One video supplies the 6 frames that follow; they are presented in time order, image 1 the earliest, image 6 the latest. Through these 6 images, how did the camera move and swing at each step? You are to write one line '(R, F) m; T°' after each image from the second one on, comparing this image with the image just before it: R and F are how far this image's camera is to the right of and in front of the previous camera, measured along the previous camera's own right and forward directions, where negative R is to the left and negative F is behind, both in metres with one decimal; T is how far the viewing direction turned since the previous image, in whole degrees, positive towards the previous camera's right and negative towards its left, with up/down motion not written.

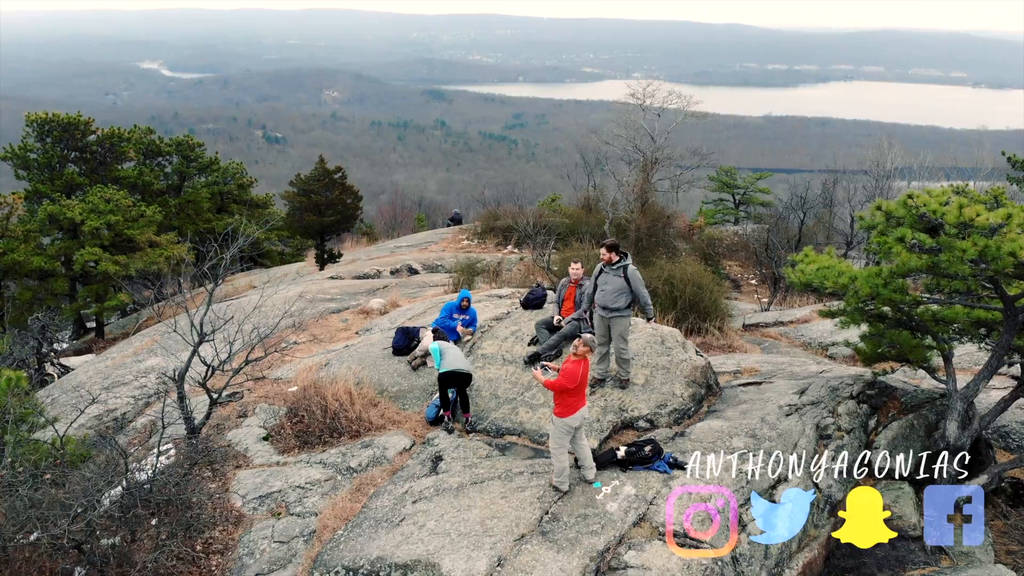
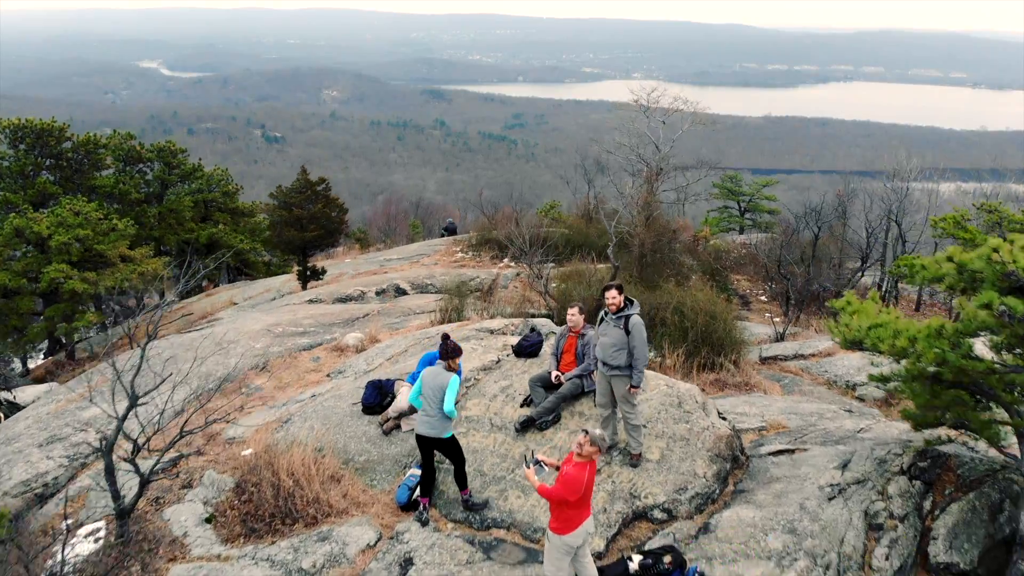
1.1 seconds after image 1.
(+0.1, +0.9) m; 0°
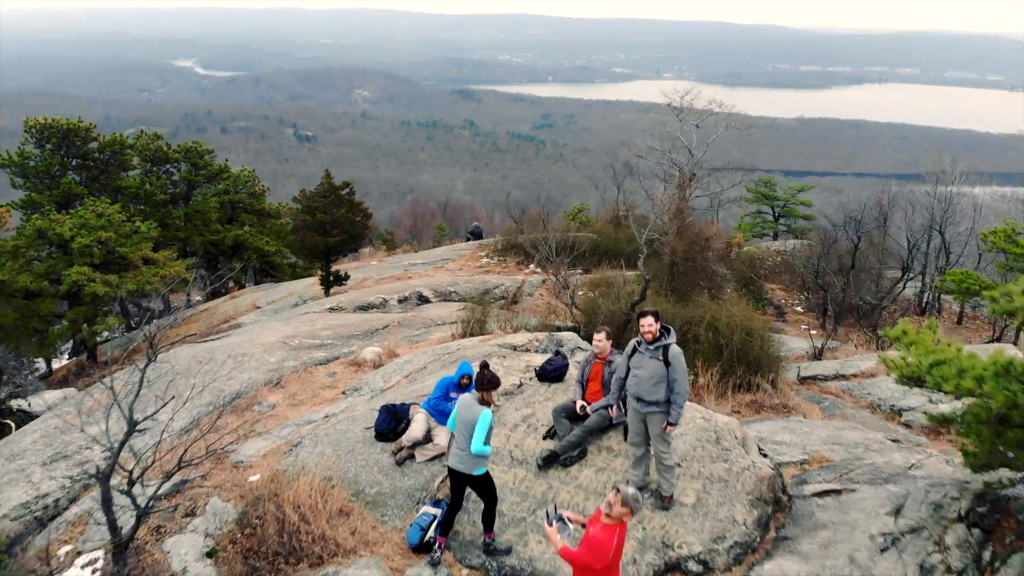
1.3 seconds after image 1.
(0.0, +0.4) m; -2°
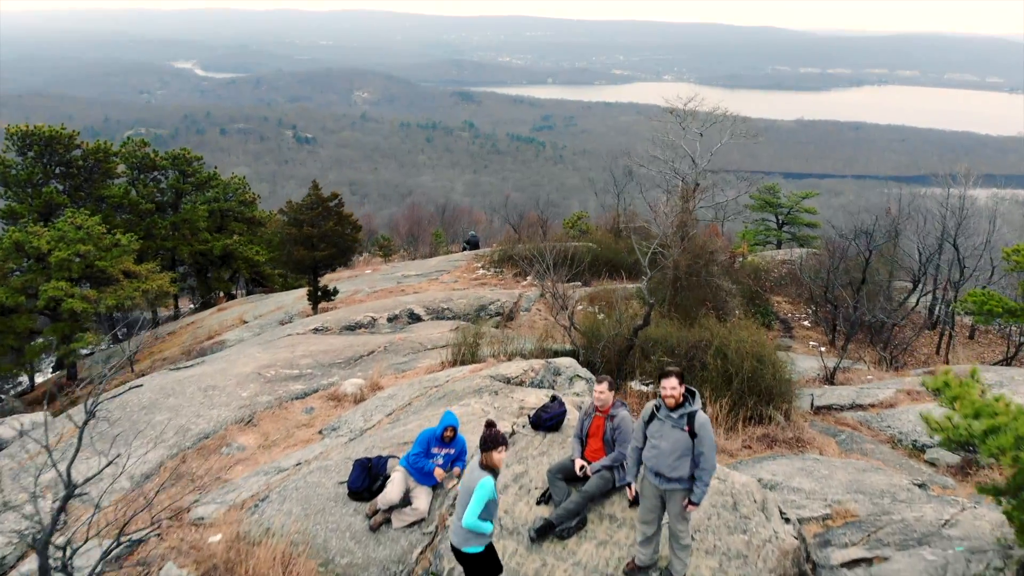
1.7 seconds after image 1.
(+0.1, +0.6) m; 0°
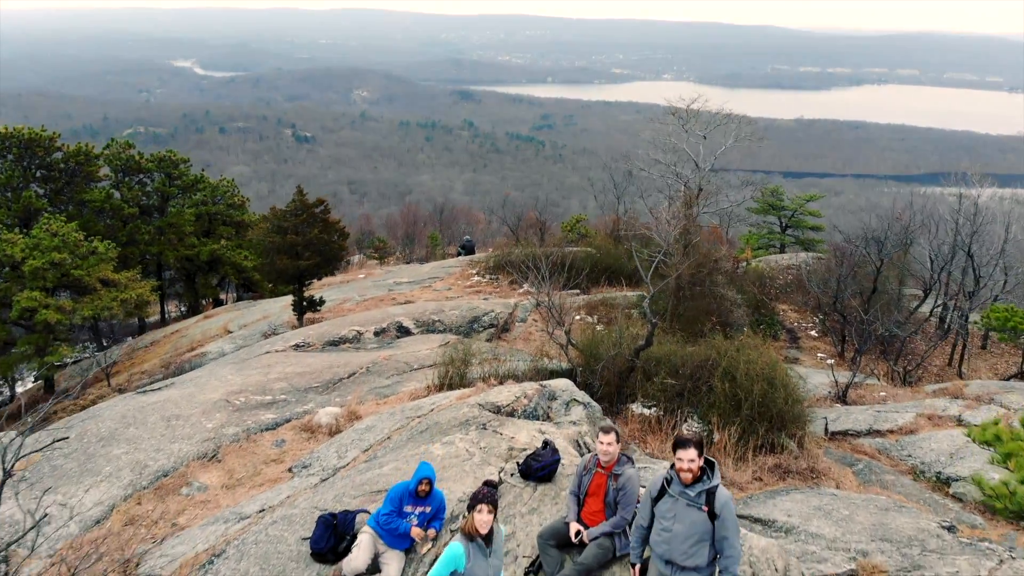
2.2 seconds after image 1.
(+0.1, +0.6) m; 0°
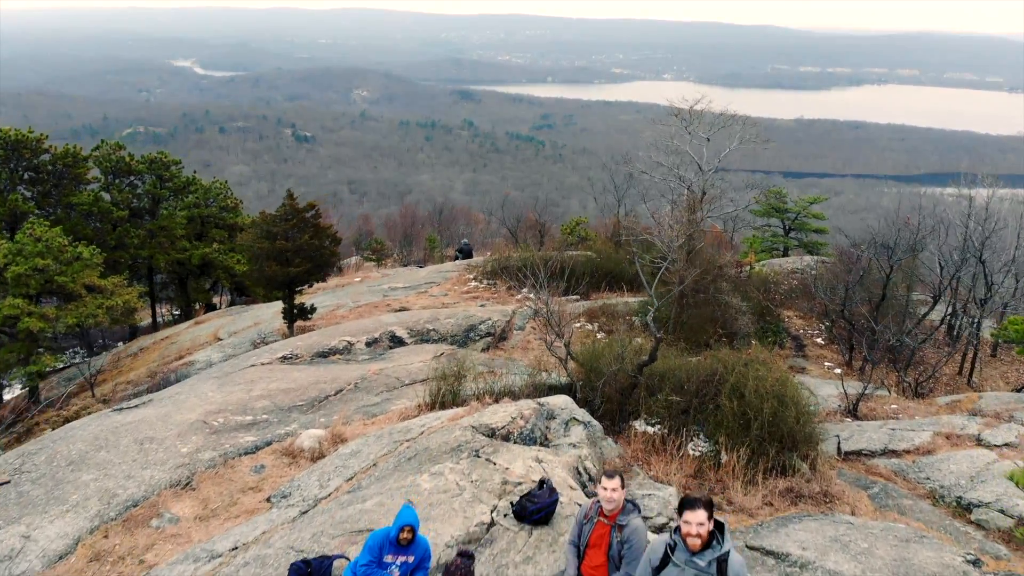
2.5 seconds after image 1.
(0.0, +0.4) m; 0°
